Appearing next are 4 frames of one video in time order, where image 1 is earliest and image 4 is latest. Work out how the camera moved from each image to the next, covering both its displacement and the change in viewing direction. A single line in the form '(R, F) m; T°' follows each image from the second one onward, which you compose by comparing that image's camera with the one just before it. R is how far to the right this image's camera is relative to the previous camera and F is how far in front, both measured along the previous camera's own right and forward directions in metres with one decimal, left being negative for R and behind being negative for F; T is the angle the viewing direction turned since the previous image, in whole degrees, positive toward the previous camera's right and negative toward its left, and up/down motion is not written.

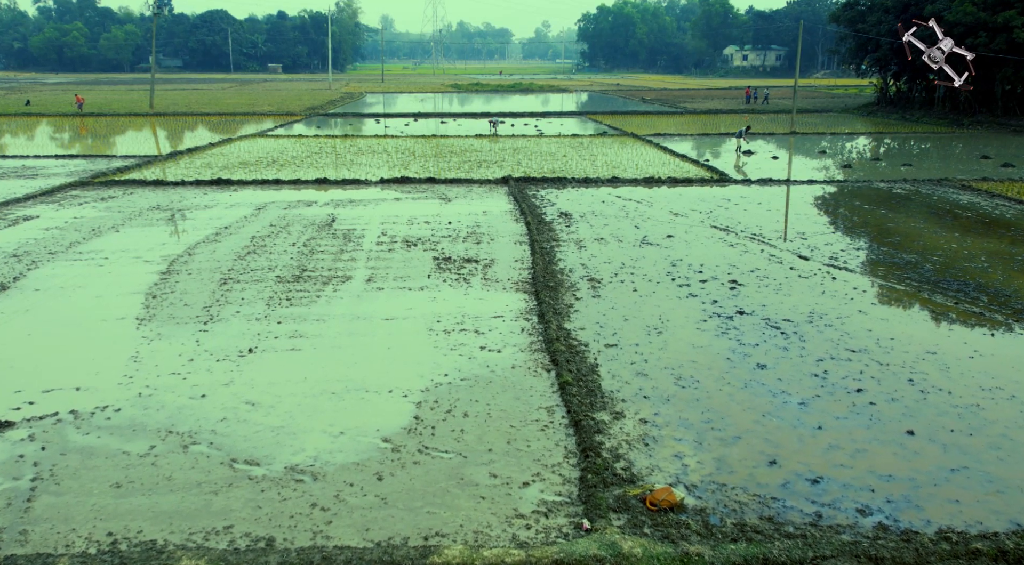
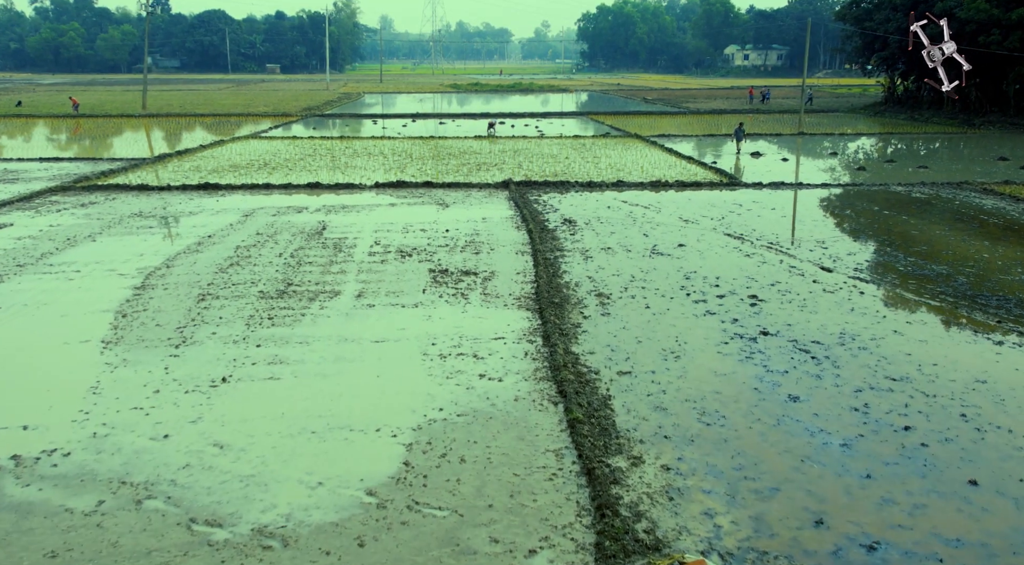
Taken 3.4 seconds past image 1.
(0.0, +0.7) m; 0°
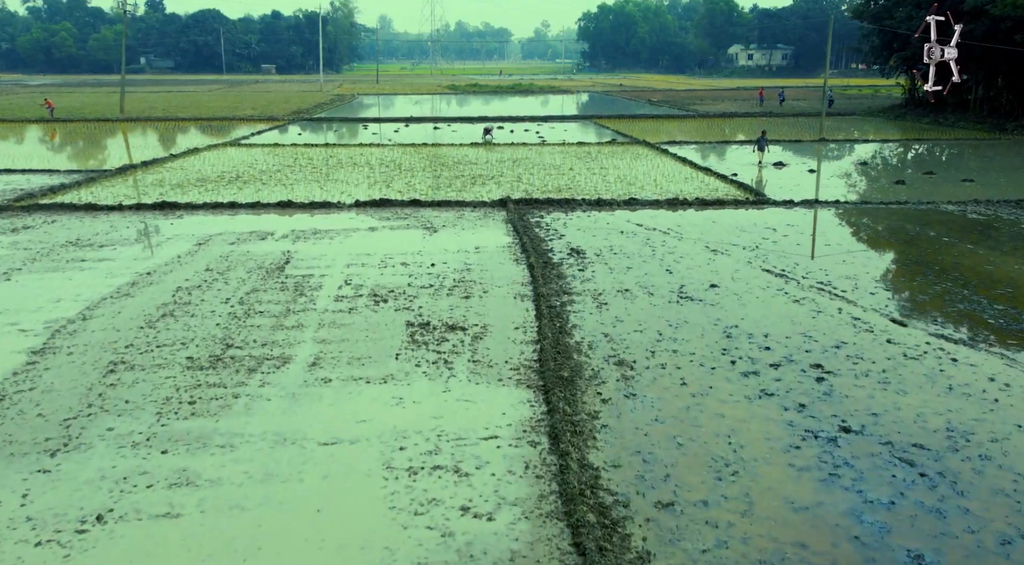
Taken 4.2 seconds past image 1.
(0.0, +1.8) m; 0°
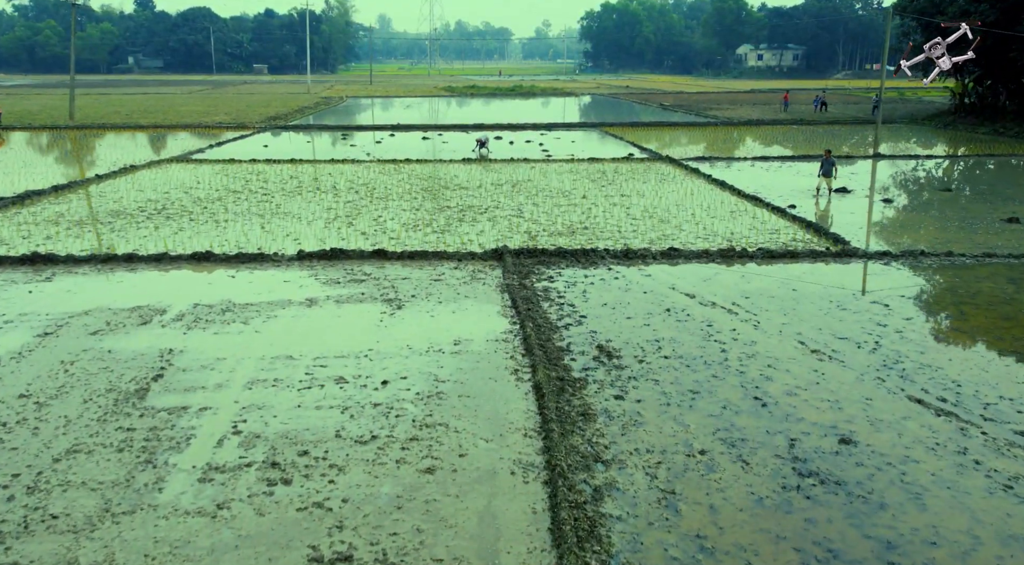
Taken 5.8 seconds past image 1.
(0.0, +3.6) m; 0°
